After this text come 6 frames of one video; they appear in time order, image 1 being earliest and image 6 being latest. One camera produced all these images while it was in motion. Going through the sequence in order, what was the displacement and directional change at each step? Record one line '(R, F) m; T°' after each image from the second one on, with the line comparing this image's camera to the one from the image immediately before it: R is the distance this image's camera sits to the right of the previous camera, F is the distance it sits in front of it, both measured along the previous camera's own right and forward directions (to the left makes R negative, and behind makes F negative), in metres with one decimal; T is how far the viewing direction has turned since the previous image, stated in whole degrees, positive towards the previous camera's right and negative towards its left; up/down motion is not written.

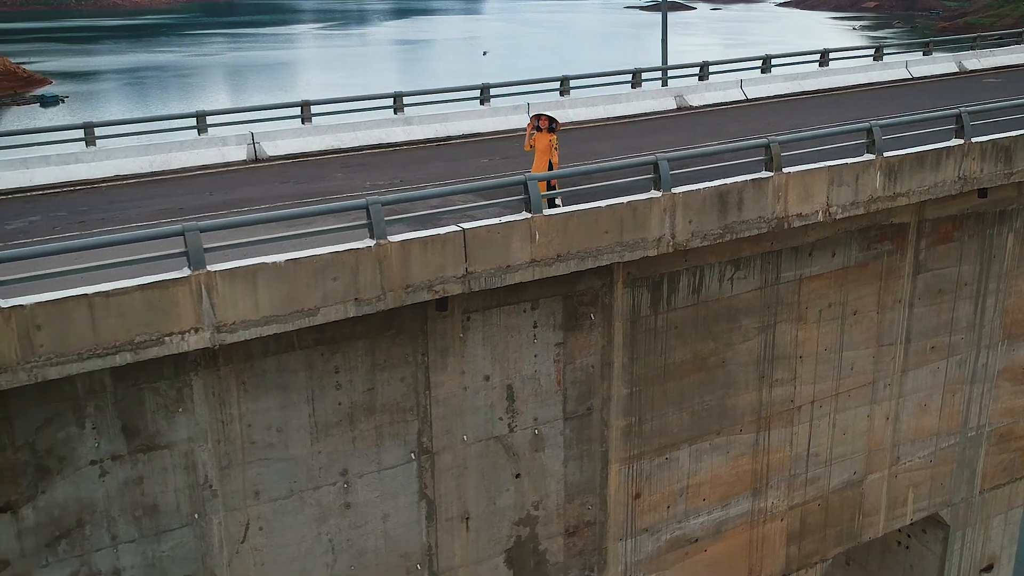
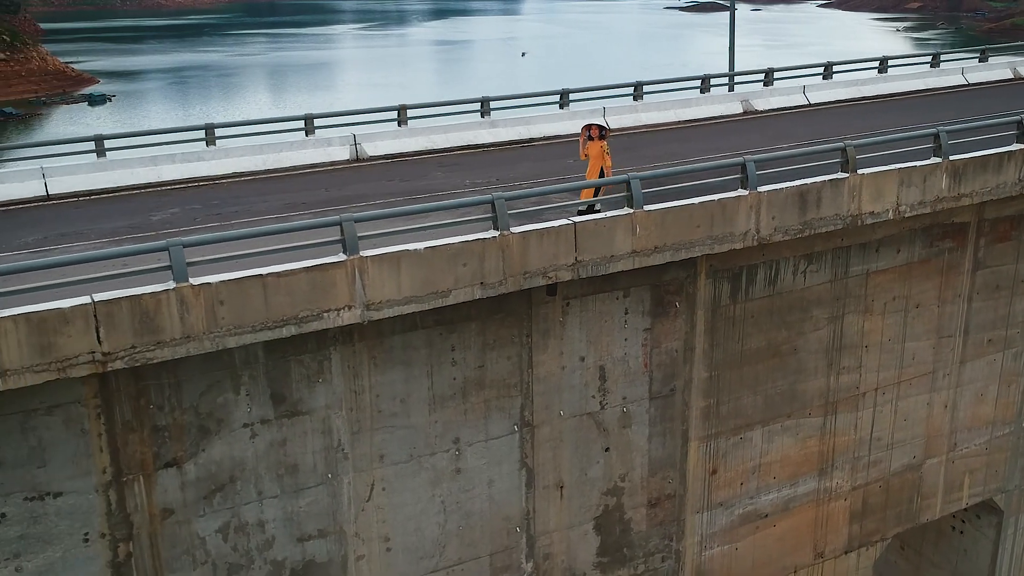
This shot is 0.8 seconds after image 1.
(-0.8, -1.2) m; -2°
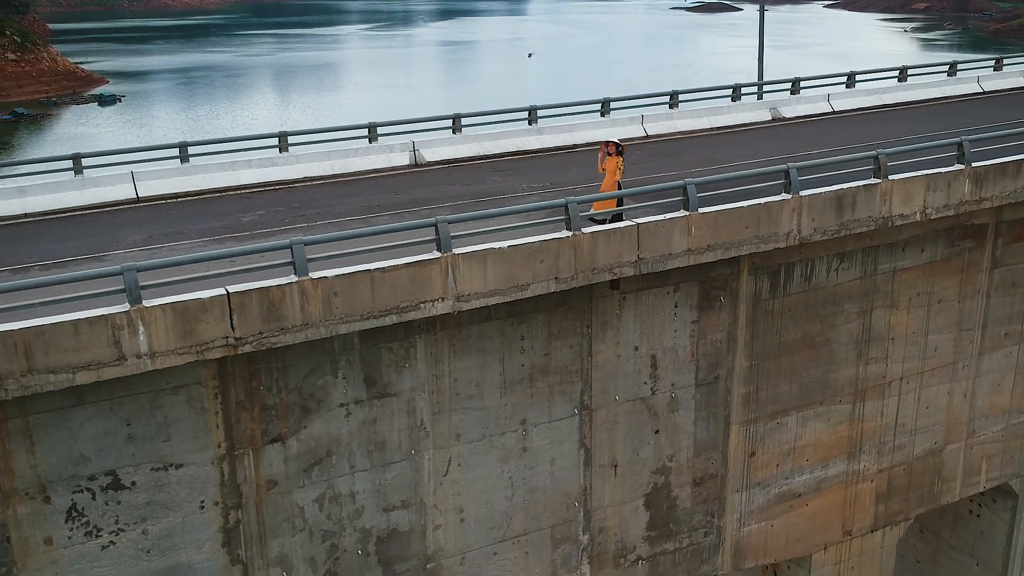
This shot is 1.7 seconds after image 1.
(-0.8, -1.2) m; 0°
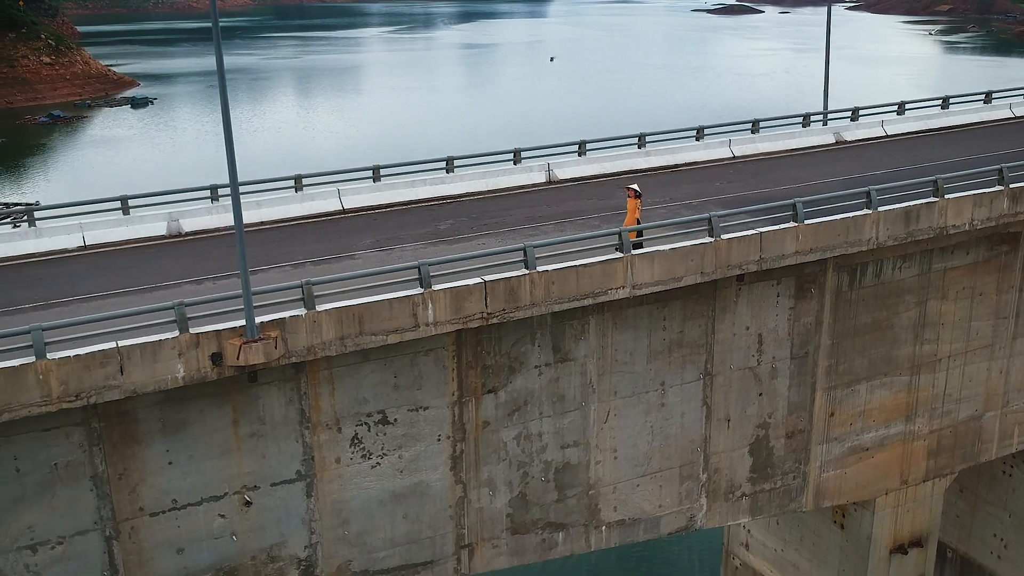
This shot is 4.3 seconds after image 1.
(-2.2, -4.1) m; -1°
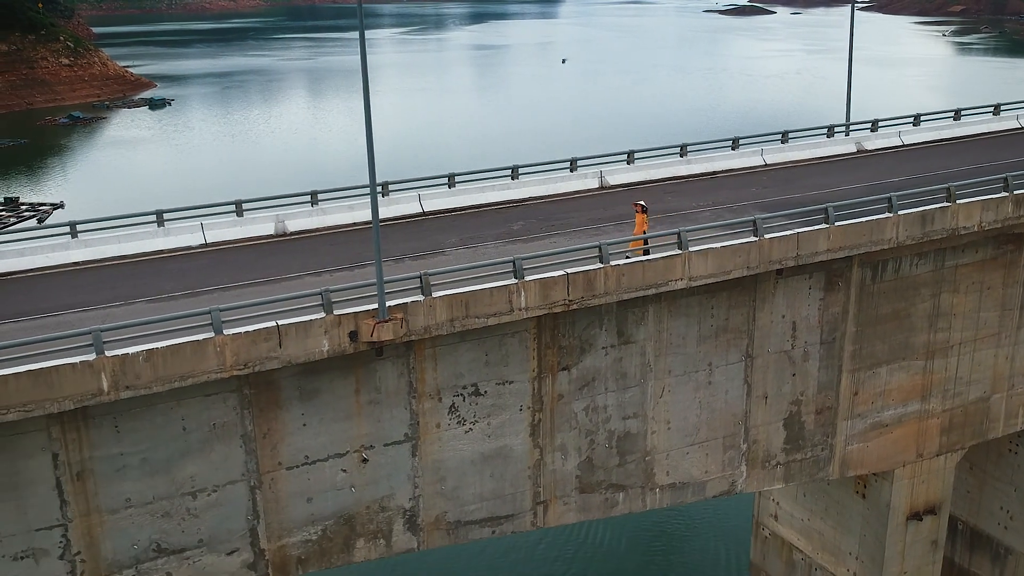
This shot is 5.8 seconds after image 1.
(-1.1, -2.7) m; -1°
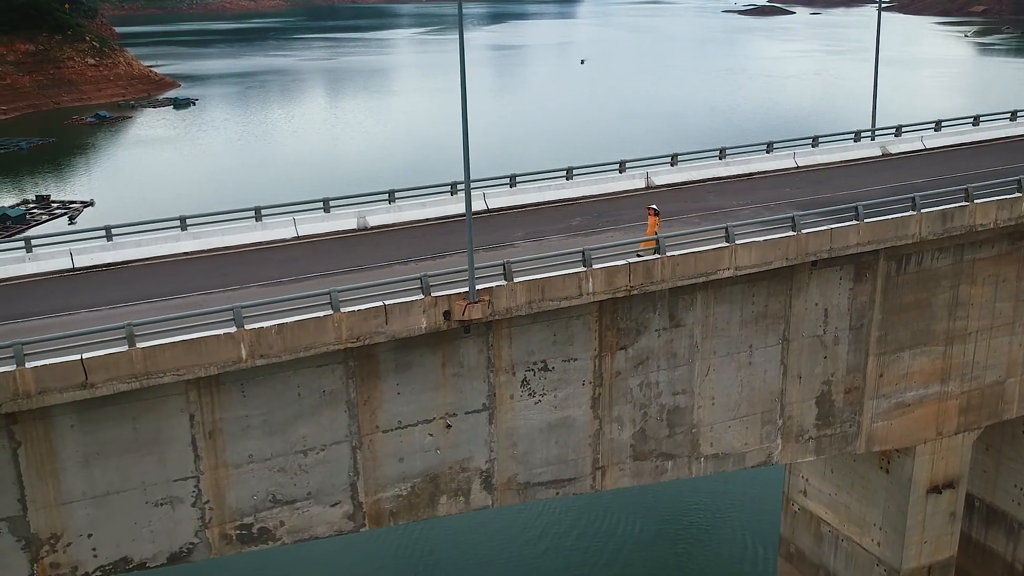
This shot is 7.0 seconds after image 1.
(-1.0, -2.4) m; -1°
